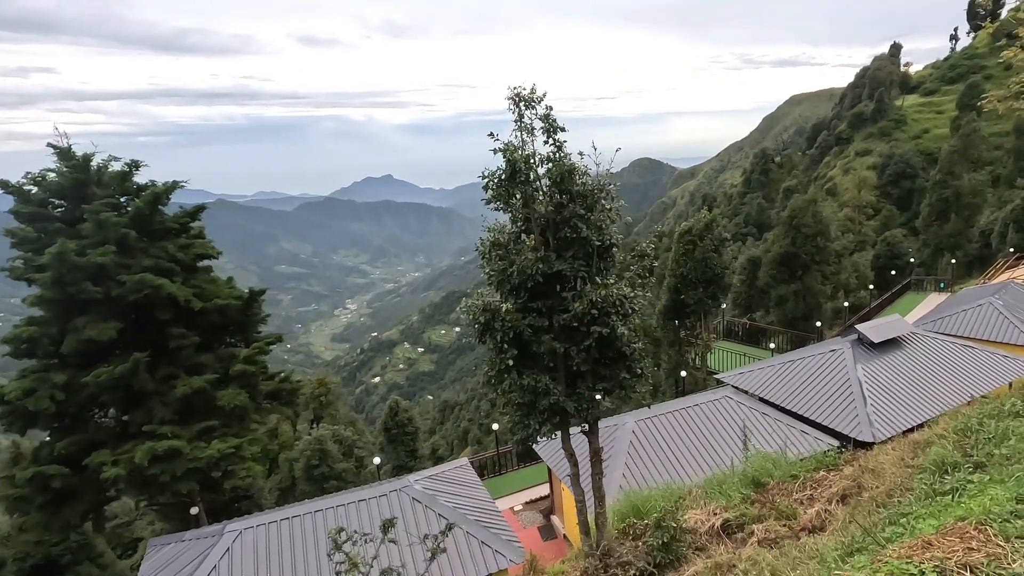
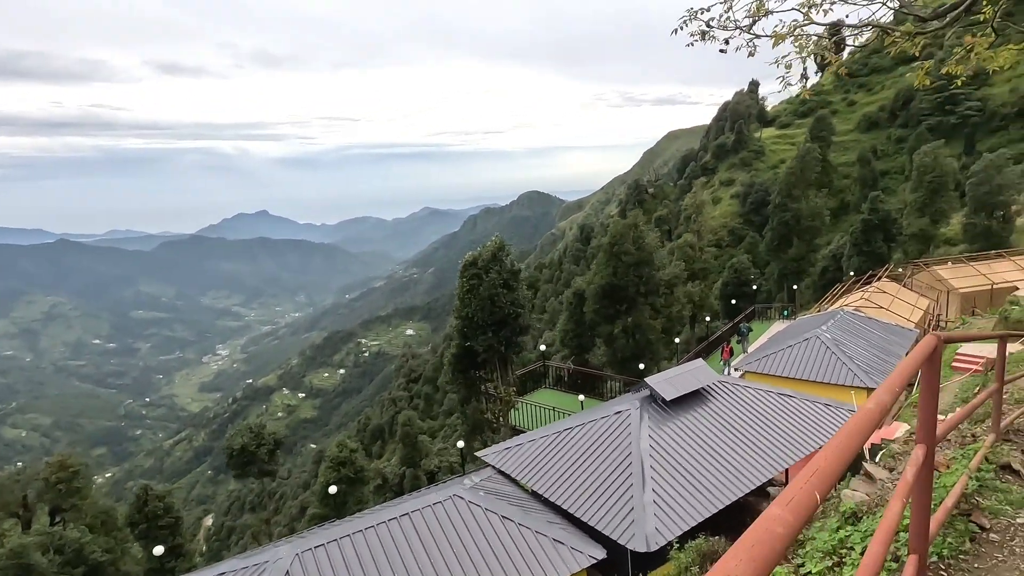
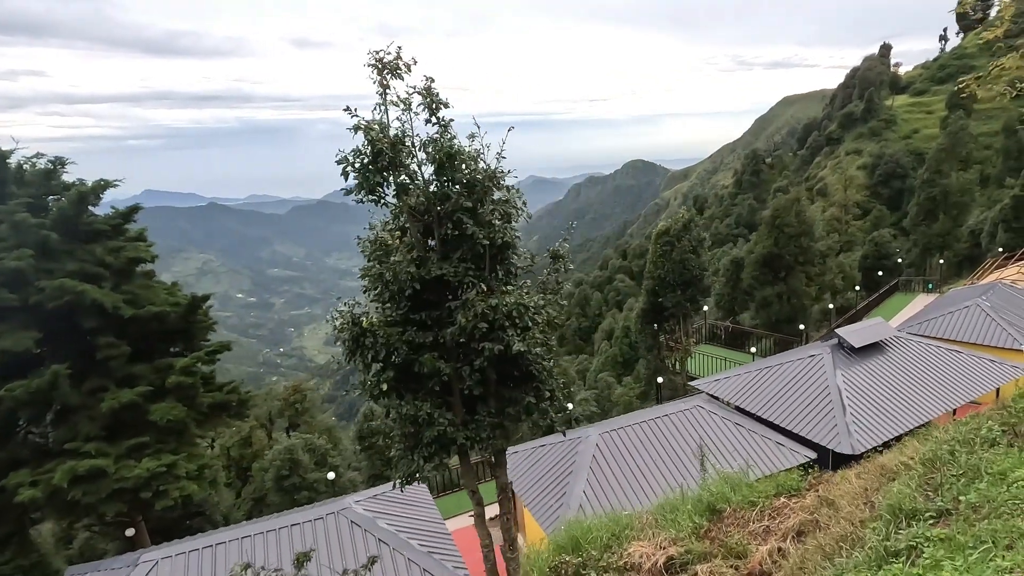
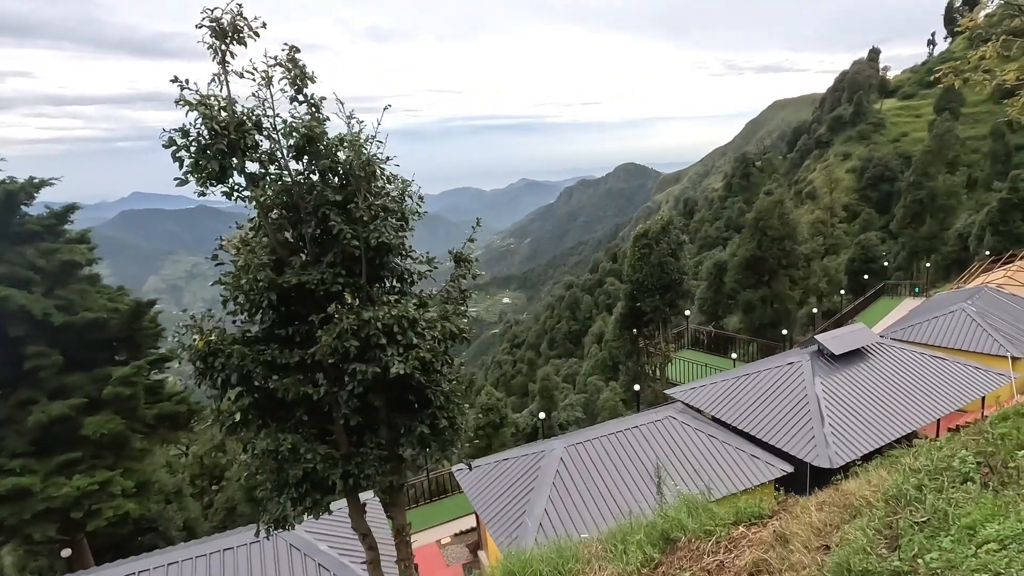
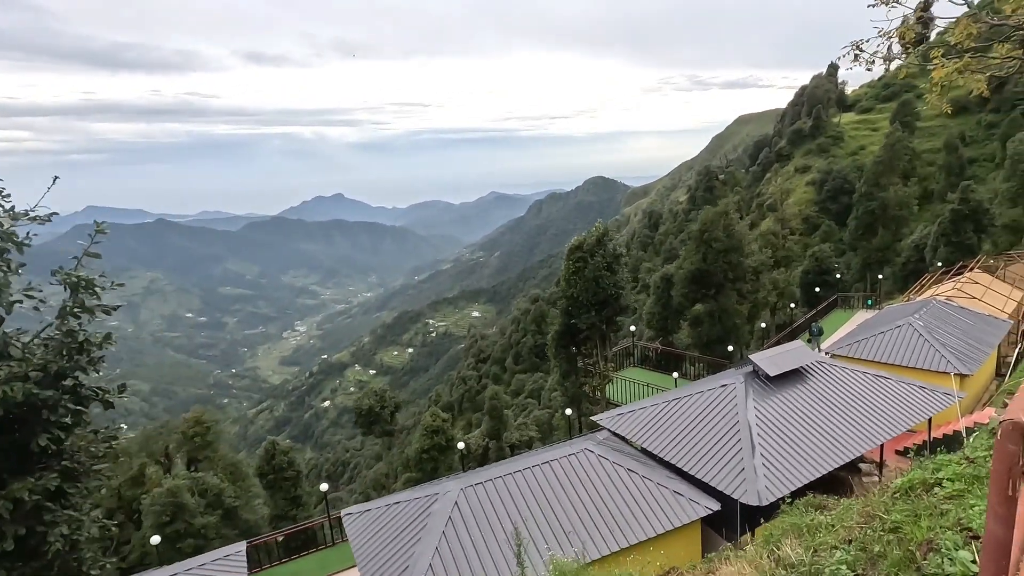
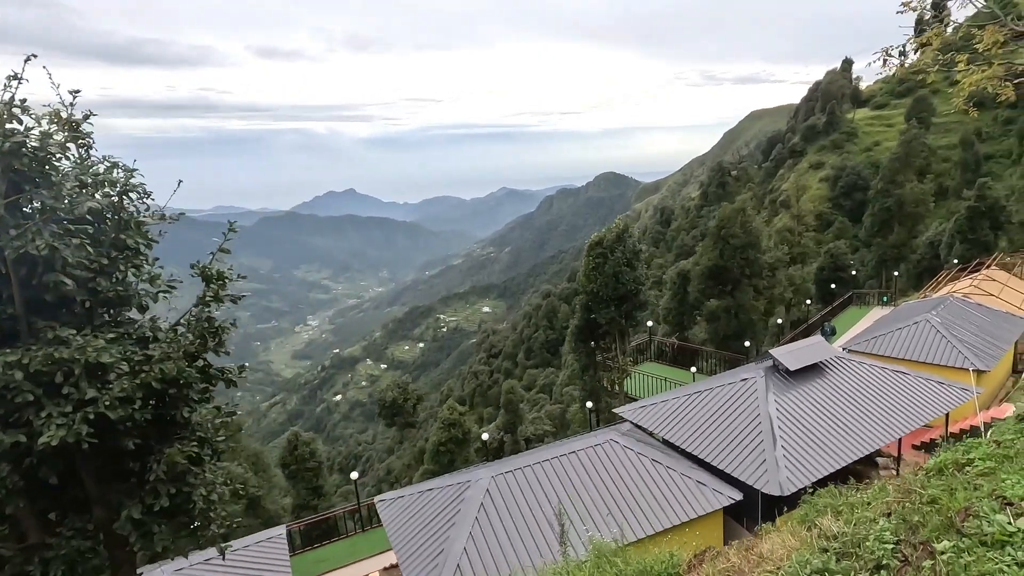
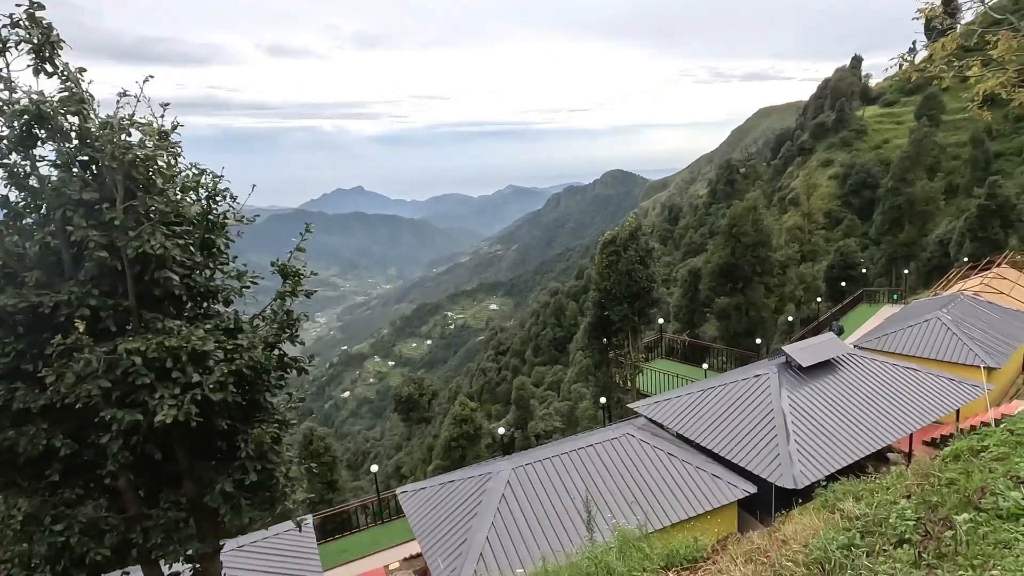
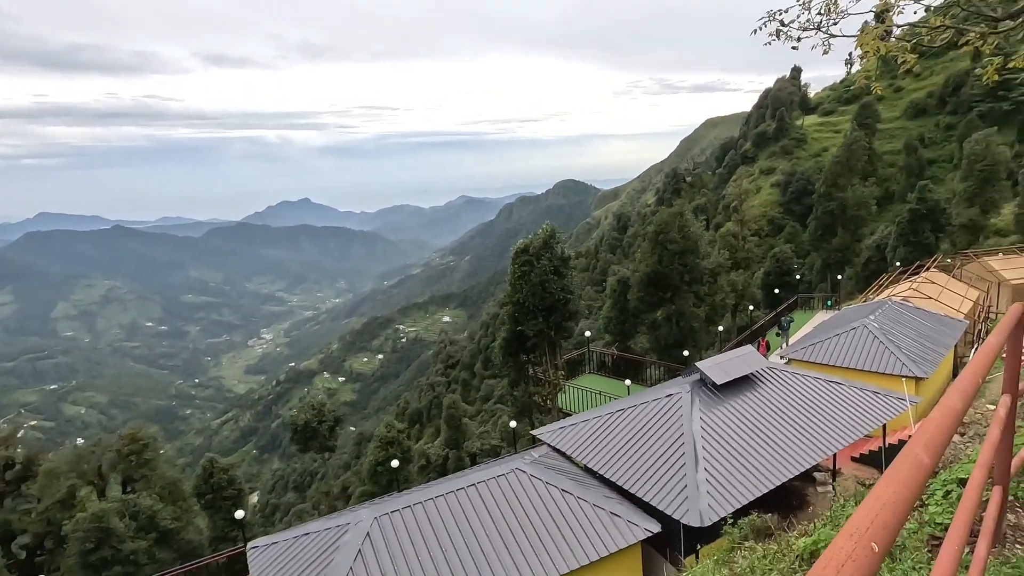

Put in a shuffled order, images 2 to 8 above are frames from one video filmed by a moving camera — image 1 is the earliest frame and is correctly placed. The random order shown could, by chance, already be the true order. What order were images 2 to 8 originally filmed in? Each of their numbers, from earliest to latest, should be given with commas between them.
3, 4, 7, 6, 5, 8, 2
